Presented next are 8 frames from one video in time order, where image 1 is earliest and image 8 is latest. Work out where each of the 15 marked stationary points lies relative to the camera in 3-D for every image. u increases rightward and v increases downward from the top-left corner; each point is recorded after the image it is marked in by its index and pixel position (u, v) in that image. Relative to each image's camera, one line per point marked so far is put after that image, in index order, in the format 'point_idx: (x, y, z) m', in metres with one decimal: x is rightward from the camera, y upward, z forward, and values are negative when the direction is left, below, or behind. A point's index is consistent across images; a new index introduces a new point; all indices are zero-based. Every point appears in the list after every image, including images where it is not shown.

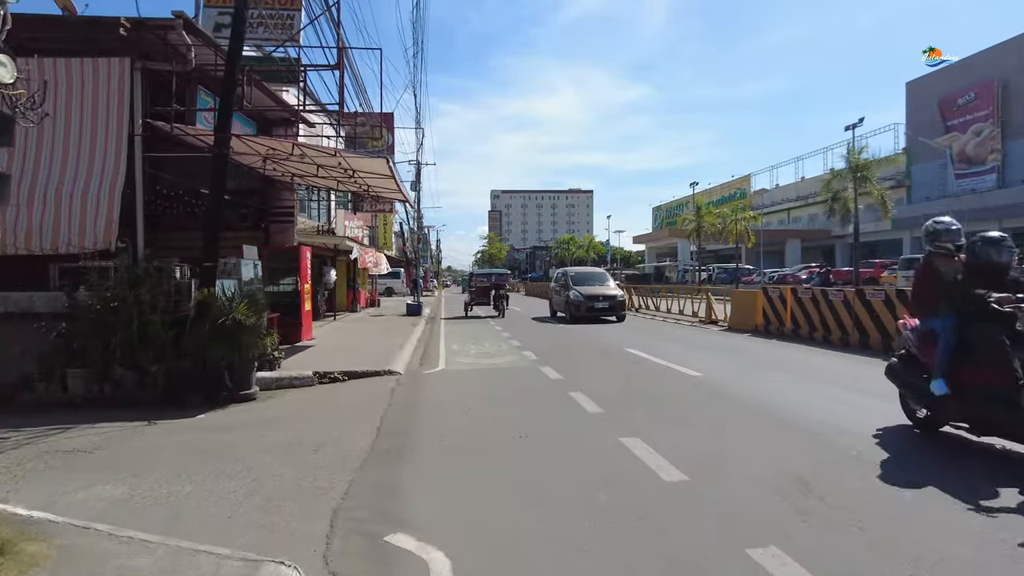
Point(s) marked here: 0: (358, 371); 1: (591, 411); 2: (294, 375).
0: (-2.6, -1.4, +11.9) m
1: (+0.9, -1.4, +8.2) m
2: (-3.5, -1.4, +11.4) m
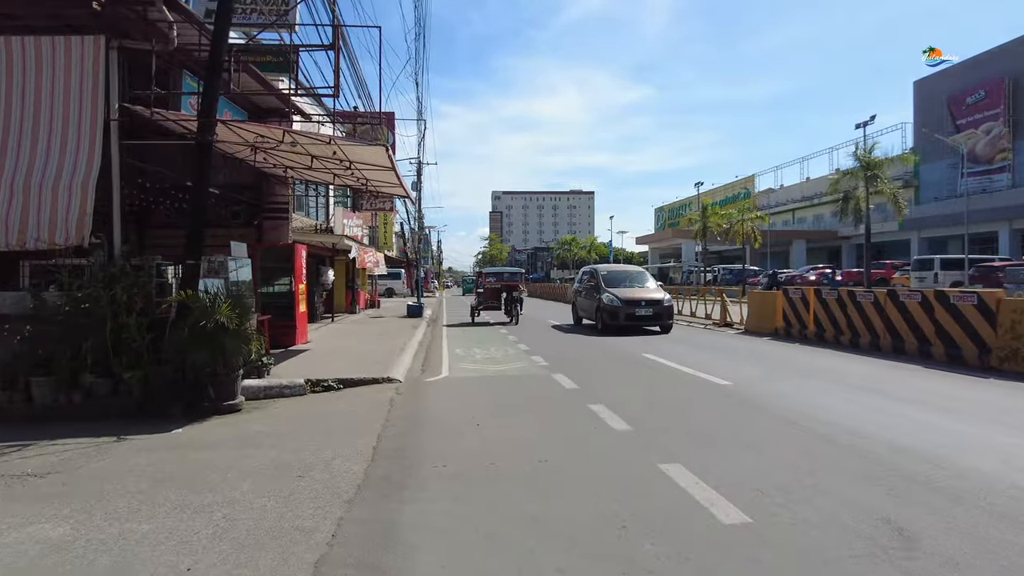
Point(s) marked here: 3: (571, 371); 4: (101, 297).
0: (-2.5, -1.4, +11.0) m
1: (+1.1, -1.4, +7.3) m
2: (-3.4, -1.4, +10.4) m
3: (+0.9, -1.3, +11.0) m
4: (-5.4, -0.1, +9.2) m
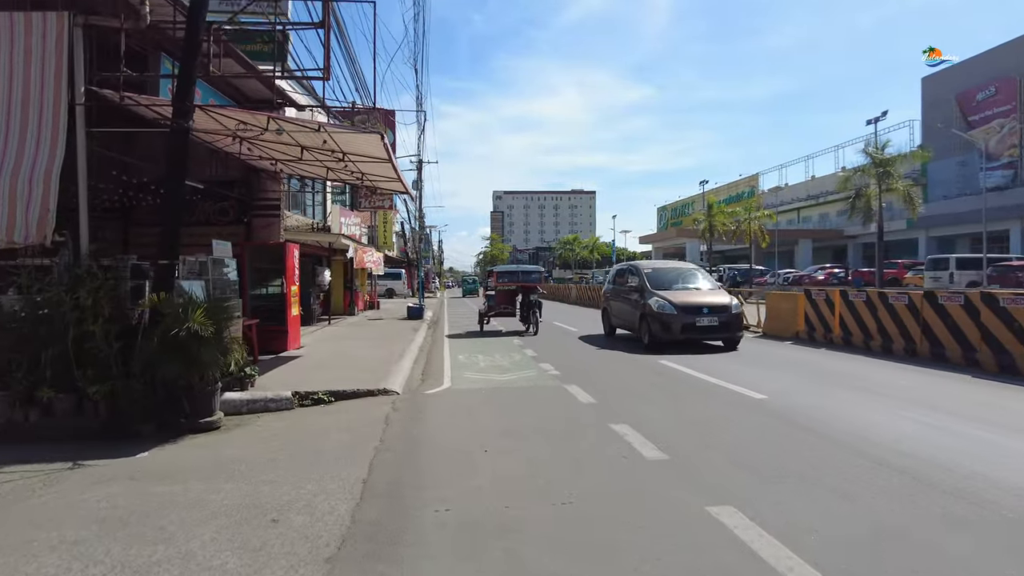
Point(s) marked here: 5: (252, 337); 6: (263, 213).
0: (-2.3, -1.5, +10.0) m
1: (+1.2, -1.5, +6.3) m
2: (-3.3, -1.5, +9.4) m
3: (+1.1, -1.4, +10.0) m
4: (-5.3, -0.2, +8.2) m
5: (-4.7, -0.9, +12.7) m
6: (-5.7, +1.7, +16.1) m
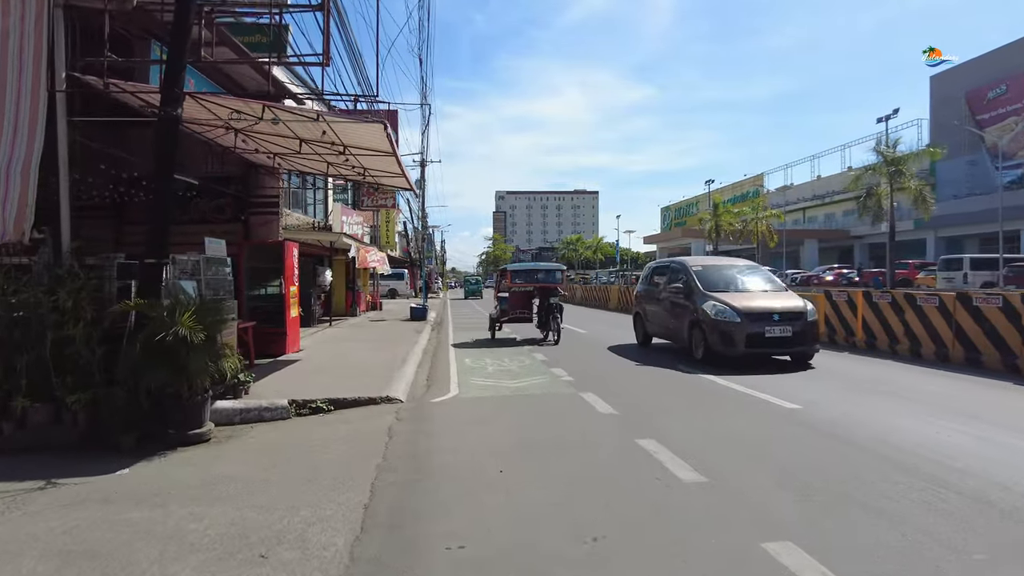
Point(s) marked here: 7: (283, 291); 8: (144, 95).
0: (-2.2, -1.5, +9.3) m
1: (+1.3, -1.5, +5.6) m
2: (-3.1, -1.5, +8.8) m
3: (+1.2, -1.4, +9.4) m
4: (-5.1, -0.2, +7.6) m
5: (-4.5, -0.9, +12.0) m
6: (-5.5, +1.7, +15.5) m
7: (-4.7, -0.1, +14.4) m
8: (-4.6, +2.4, +8.7) m
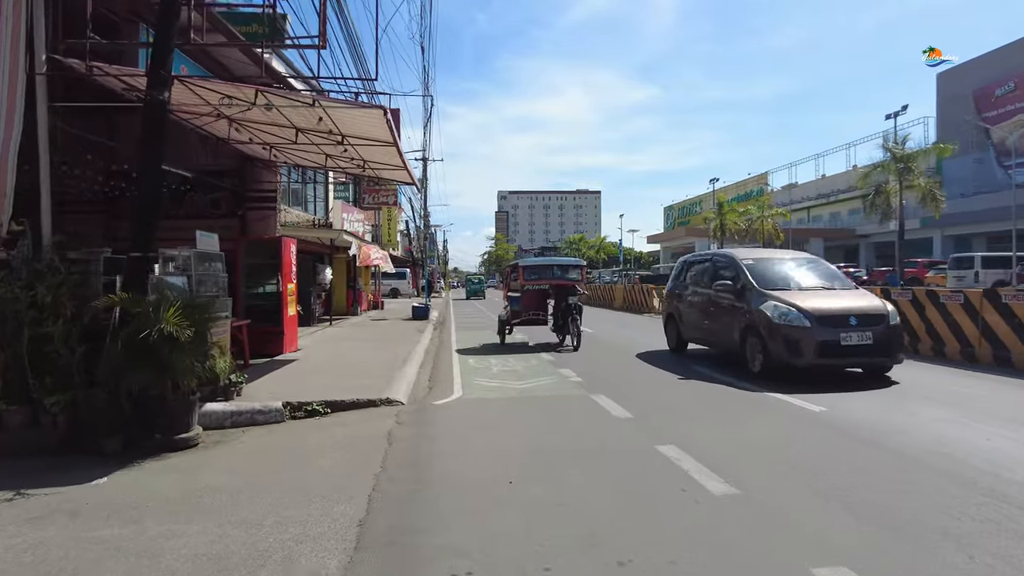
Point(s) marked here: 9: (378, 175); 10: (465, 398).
0: (-2.1, -1.4, +8.8) m
1: (+1.4, -1.4, +5.1) m
2: (-3.0, -1.4, +8.3) m
3: (+1.3, -1.3, +8.9) m
4: (-5.0, -0.1, +7.1) m
5: (-4.4, -0.8, +11.5) m
6: (-5.4, +1.8, +15.0) m
7: (-4.6, 0.0, +13.9) m
8: (-4.5, +2.4, +8.2) m
9: (-2.7, +2.2, +13.9) m
10: (-0.6, -1.4, +9.0) m
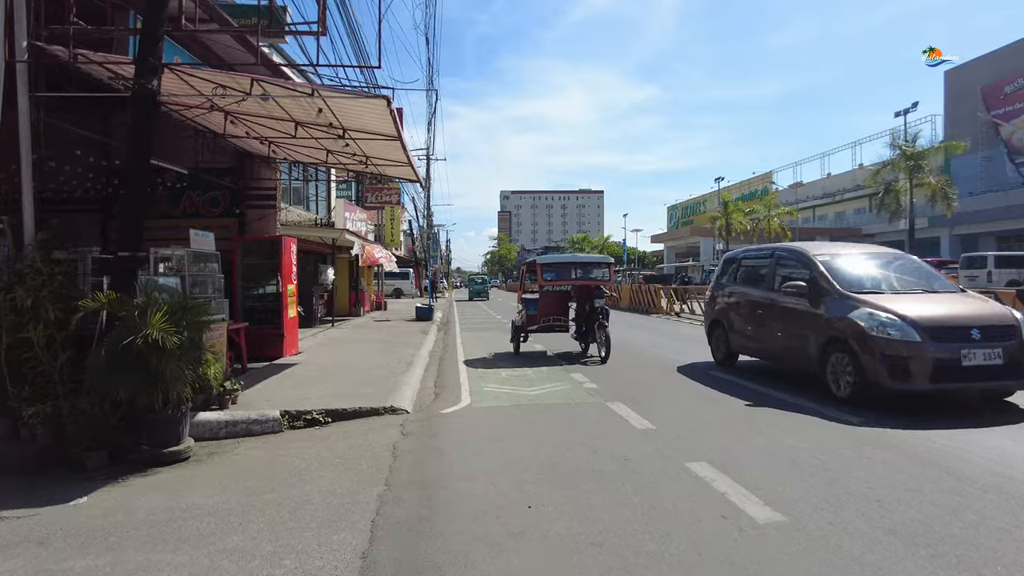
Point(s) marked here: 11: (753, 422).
0: (-2.0, -1.4, +8.3) m
1: (+1.5, -1.4, +4.6) m
2: (-2.9, -1.4, +7.8) m
3: (+1.5, -1.3, +8.4) m
4: (-4.9, -0.1, +6.6) m
5: (-4.3, -0.9, +11.0) m
6: (-5.3, +1.7, +14.5) m
7: (-4.4, 0.0, +13.4) m
8: (-4.3, +2.4, +7.7) m
9: (-2.5, +2.2, +13.4) m
10: (-0.5, -1.4, +8.5) m
11: (+2.4, -1.4, +7.2) m
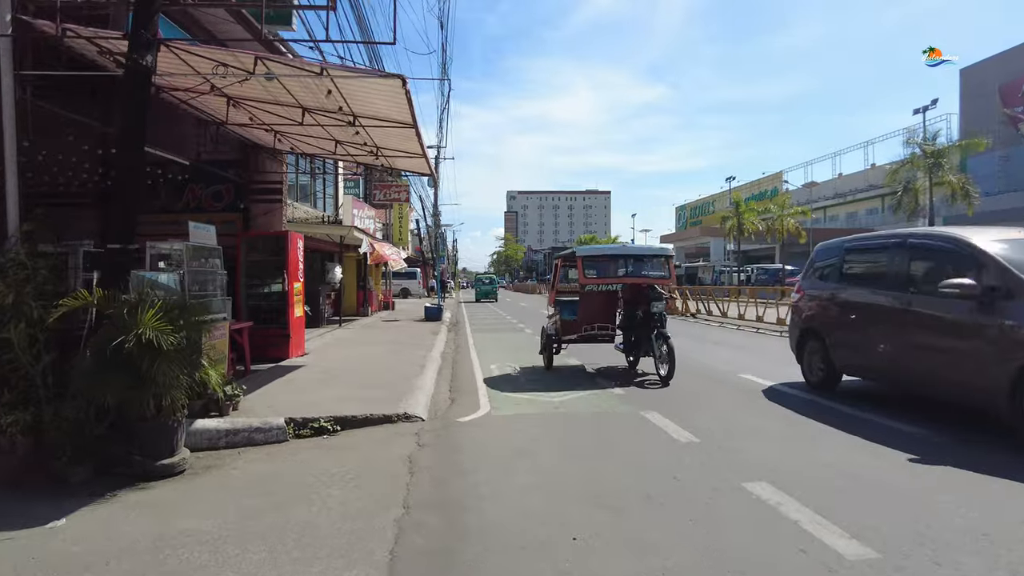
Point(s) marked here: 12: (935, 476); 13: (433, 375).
0: (-1.7, -1.4, +7.7) m
1: (+1.8, -1.4, +3.9) m
2: (-2.6, -1.4, +7.2) m
3: (+1.7, -1.3, +7.7) m
4: (-4.7, -0.1, +6.0) m
5: (-4.0, -0.8, +10.4) m
6: (-4.9, +1.8, +13.9) m
7: (-4.1, 0.0, +12.8) m
8: (-4.1, +2.5, +7.1) m
9: (-2.2, +2.3, +12.8) m
10: (-0.2, -1.4, +7.8) m
11: (+2.7, -1.3, +6.5) m
12: (+3.1, -1.3, +5.1) m
13: (-1.3, -1.4, +11.2) m
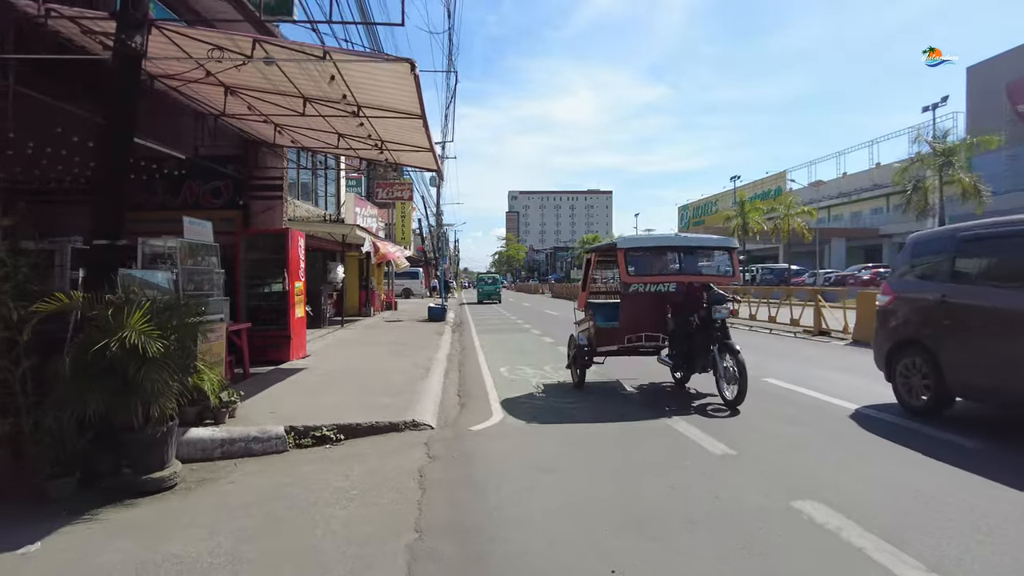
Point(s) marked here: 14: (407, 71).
0: (-1.5, -1.4, +7.2) m
1: (+1.9, -1.4, +3.5) m
2: (-2.5, -1.4, +6.7) m
3: (+1.9, -1.3, +7.2) m
4: (-4.5, -0.1, +5.5) m
5: (-3.8, -0.8, +9.9) m
6: (-4.8, +1.8, +13.4) m
7: (-3.9, 0.0, +12.3) m
8: (-3.9, +2.5, +6.6) m
9: (-2.0, +2.3, +12.3) m
10: (0.0, -1.4, +7.3) m
11: (+2.9, -1.3, +6.0) m
12: (+3.2, -1.3, +4.6) m
13: (-1.1, -1.4, +10.7) m
14: (-1.1, +2.3, +7.2) m
